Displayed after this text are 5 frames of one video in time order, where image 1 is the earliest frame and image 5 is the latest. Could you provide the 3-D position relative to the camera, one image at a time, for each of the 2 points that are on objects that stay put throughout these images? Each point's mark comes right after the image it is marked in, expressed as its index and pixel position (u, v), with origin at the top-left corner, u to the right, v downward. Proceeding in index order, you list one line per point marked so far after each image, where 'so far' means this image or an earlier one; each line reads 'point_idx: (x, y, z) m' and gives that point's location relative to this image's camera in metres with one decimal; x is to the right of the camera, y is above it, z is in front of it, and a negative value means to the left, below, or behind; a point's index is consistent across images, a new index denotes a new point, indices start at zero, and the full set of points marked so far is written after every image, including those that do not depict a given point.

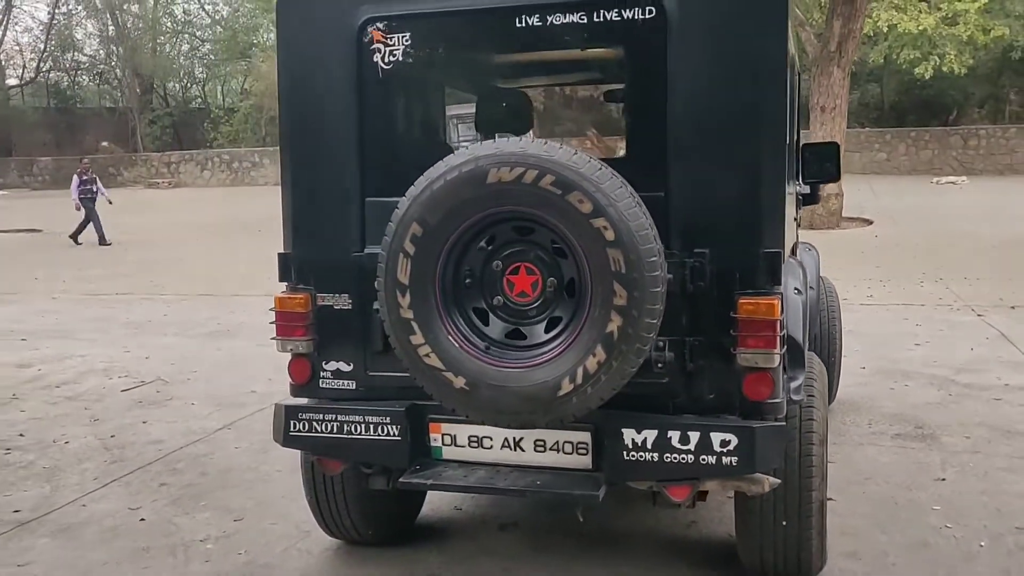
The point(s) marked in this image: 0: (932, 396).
0: (+2.7, -0.7, +6.4) m
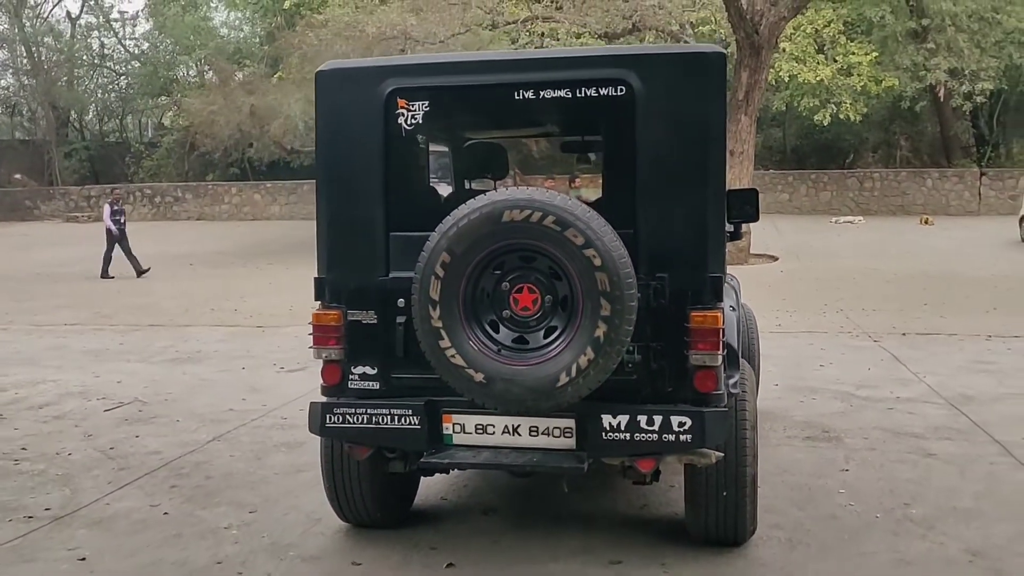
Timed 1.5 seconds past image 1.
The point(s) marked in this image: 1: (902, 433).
0: (+2.4, -0.9, +7.4) m
1: (+2.6, -1.0, +6.6) m
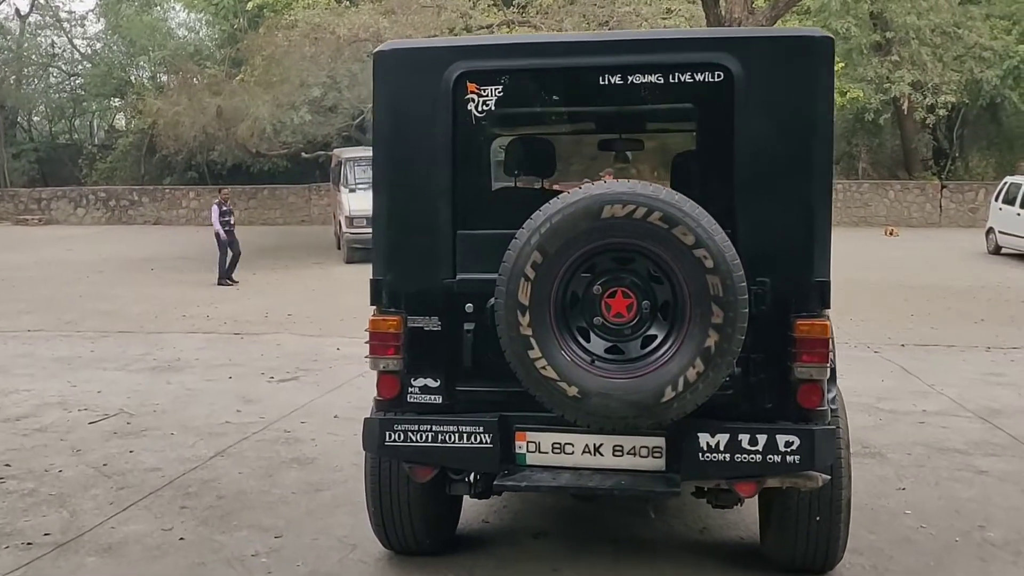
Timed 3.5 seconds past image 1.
0: (+2.6, -1.0, +7.1) m
1: (+2.8, -1.0, +6.3) m
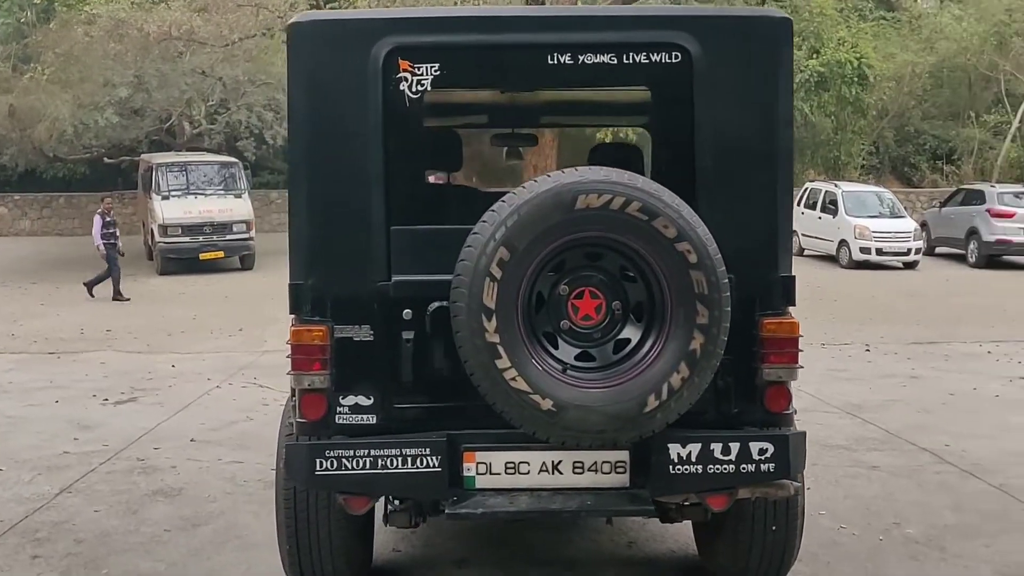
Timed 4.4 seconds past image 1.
0: (+1.7, -1.0, +7.2) m
1: (+2.0, -1.0, +6.4) m
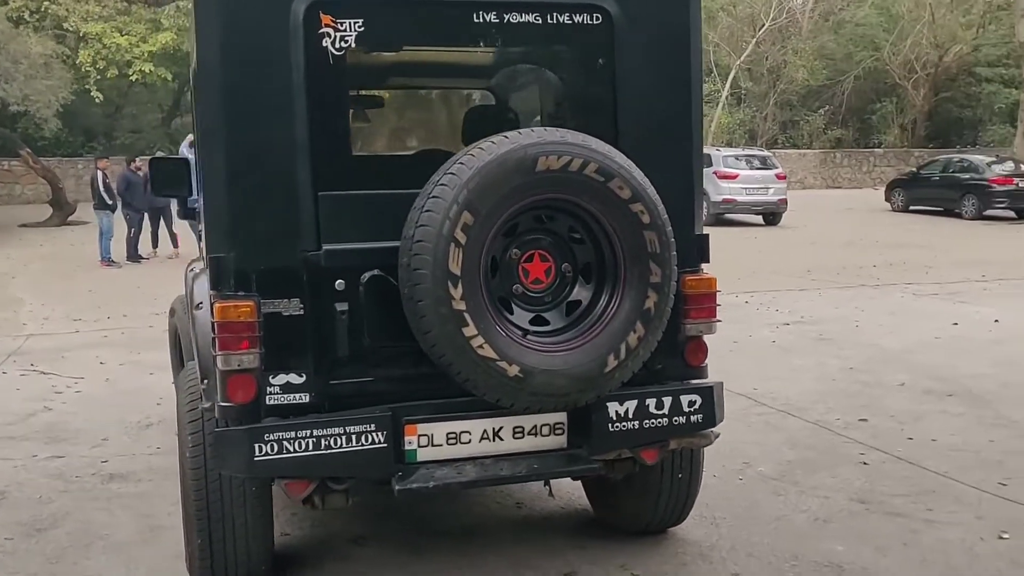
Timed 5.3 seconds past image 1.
0: (+0.4, -0.7, +7.4) m
1: (+1.0, -0.7, +6.8) m
